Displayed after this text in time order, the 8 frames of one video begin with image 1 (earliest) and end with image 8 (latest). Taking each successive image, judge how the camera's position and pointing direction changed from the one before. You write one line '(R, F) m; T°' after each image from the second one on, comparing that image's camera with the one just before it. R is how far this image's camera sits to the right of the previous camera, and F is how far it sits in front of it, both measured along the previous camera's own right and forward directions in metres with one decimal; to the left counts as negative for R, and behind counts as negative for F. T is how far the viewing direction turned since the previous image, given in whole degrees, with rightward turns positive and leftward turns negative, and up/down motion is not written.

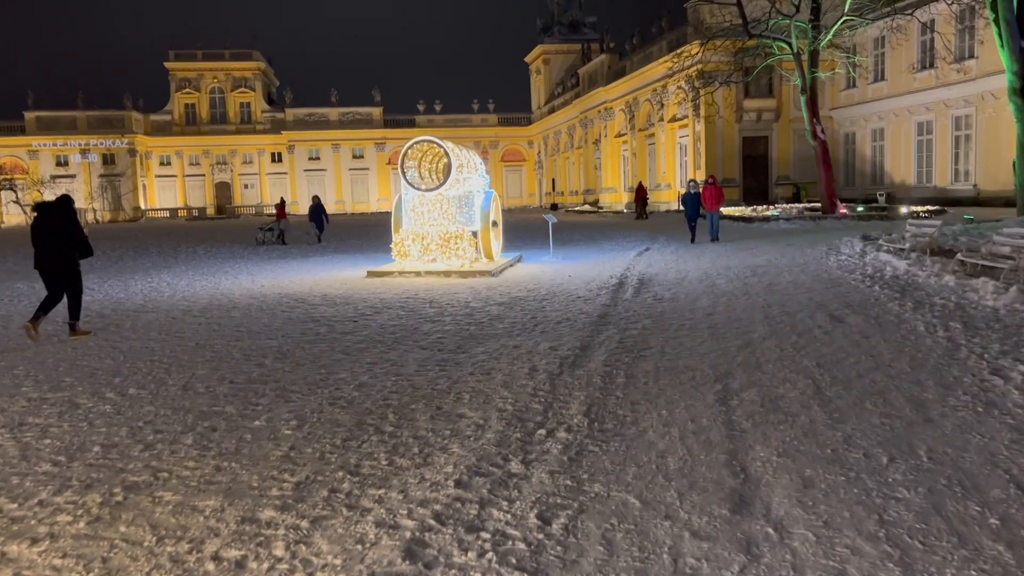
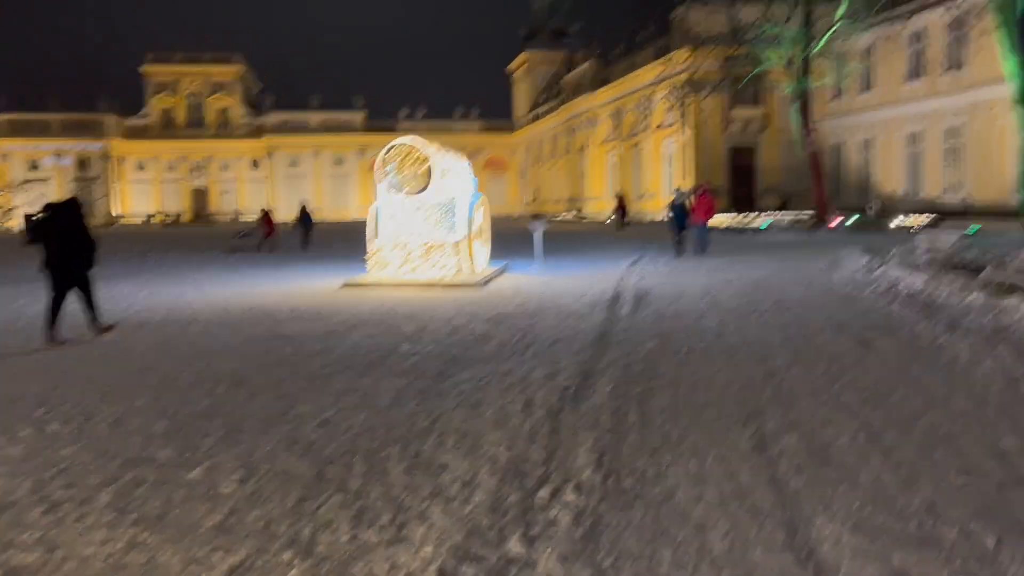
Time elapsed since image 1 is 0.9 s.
(-0.1, +0.8) m; +1°
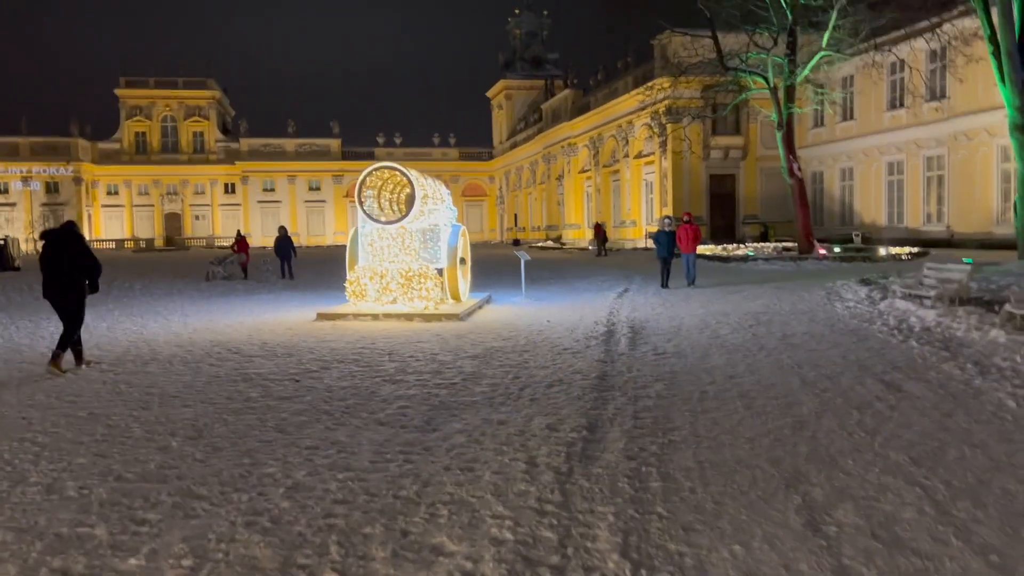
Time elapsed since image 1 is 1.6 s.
(-0.1, +0.6) m; +2°
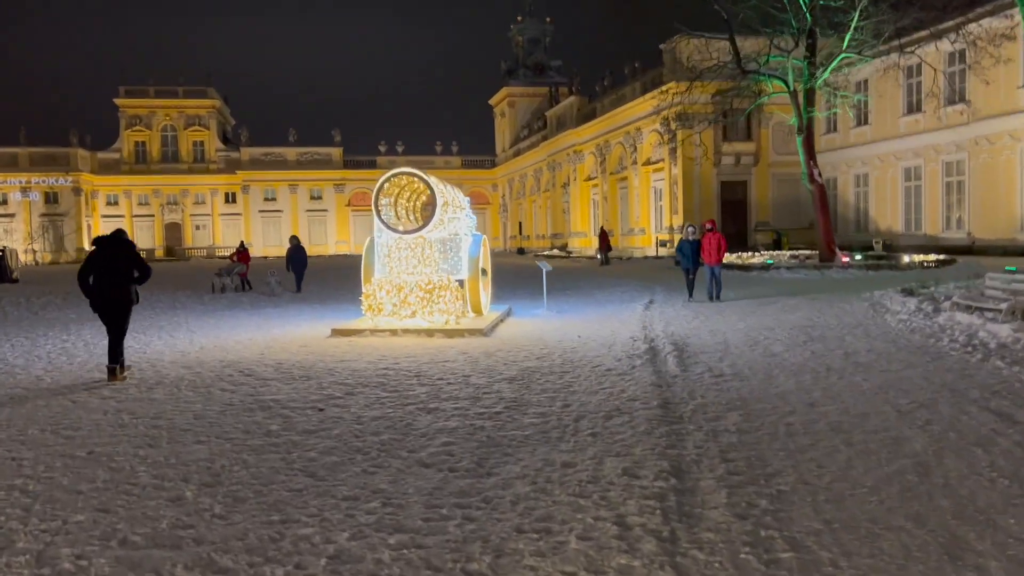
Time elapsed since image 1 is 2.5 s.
(-0.3, +0.7) m; 0°
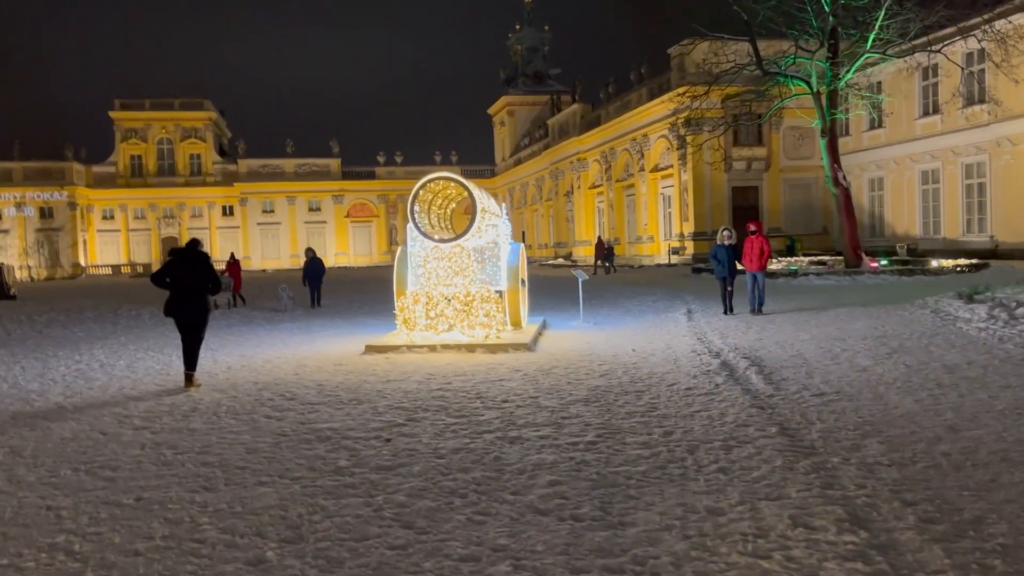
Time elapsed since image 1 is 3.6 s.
(-0.6, +0.7) m; 0°
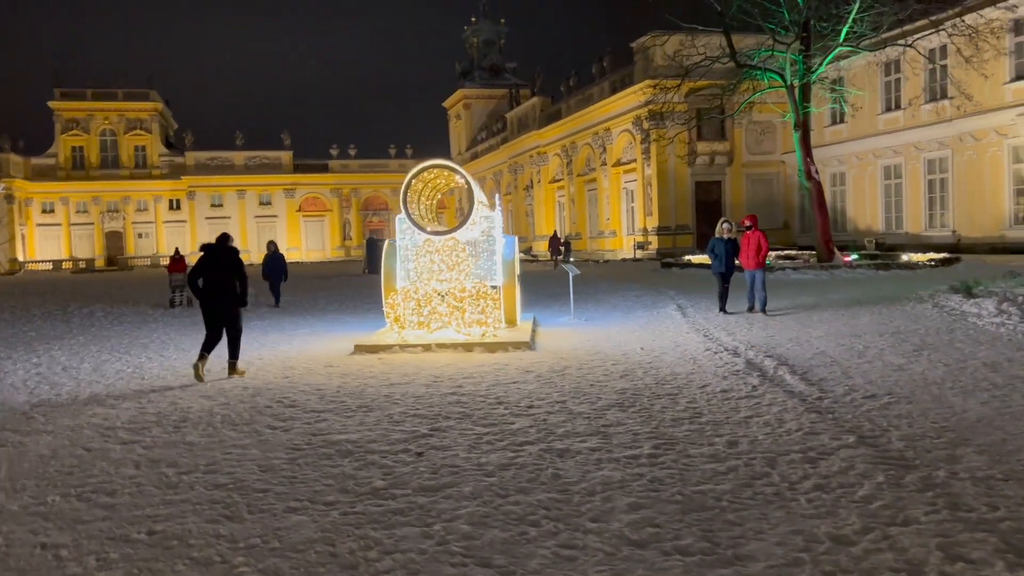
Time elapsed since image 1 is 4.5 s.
(-0.6, +0.6) m; +3°
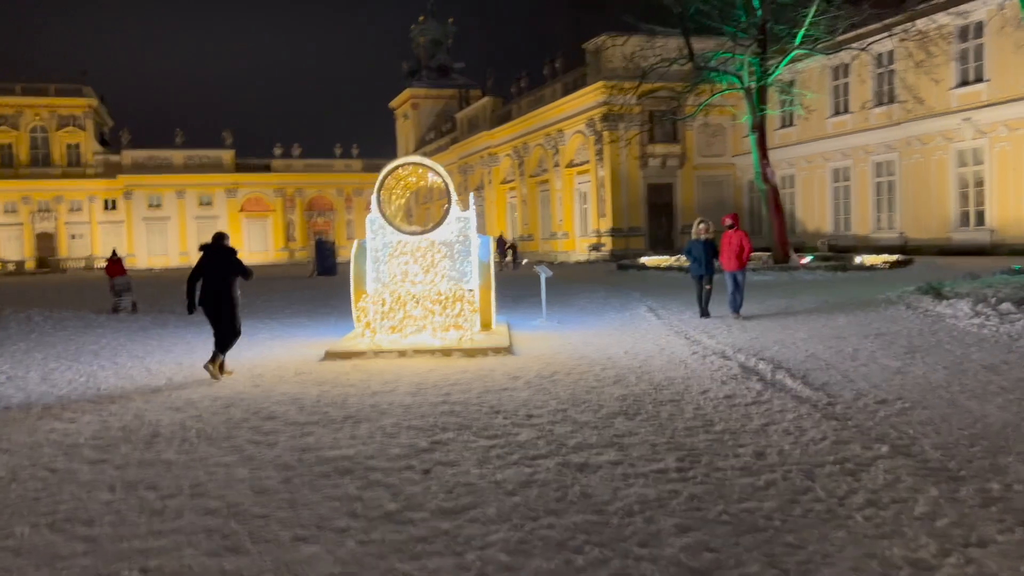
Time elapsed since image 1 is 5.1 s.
(-0.4, +0.4) m; +4°
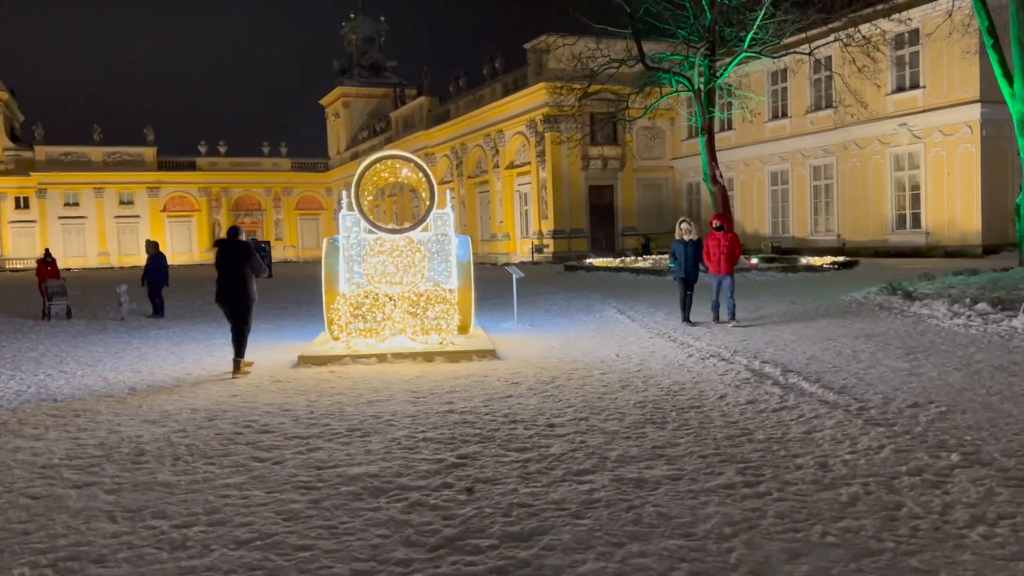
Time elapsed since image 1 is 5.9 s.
(-0.6, +0.4) m; +5°
